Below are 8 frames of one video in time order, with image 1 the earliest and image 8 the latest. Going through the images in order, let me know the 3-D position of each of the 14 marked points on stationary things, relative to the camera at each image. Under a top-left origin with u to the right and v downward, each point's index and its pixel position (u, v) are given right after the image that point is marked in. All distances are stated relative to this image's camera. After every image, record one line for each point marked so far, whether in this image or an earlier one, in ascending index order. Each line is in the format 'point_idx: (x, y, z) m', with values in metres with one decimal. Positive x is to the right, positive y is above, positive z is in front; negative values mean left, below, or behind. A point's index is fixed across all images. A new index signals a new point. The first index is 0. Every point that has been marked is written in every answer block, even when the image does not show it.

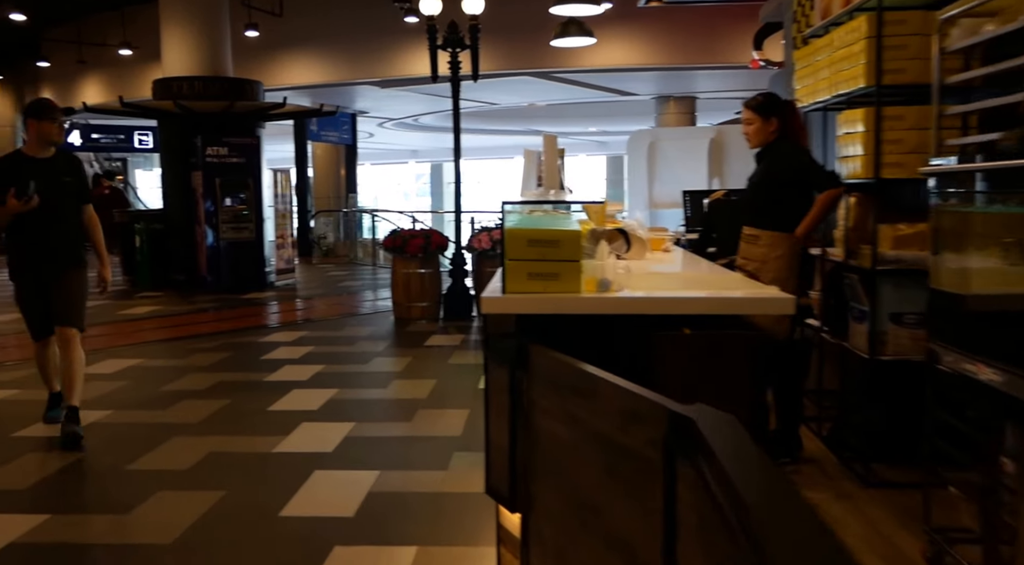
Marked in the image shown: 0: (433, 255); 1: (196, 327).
0: (-0.7, +0.3, +8.1) m
1: (-2.9, -0.4, +8.1) m
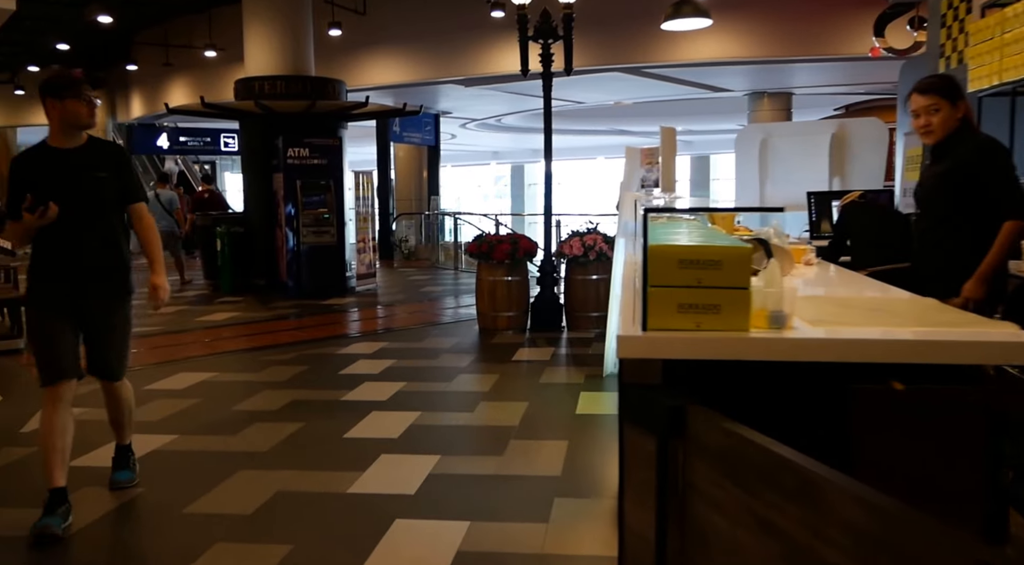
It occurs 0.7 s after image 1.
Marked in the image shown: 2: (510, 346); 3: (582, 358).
0: (+0.1, +0.2, +7.6) m
1: (-2.1, -0.5, +7.7) m
2: (0.0, -0.5, +7.1) m
3: (+0.5, -0.6, +6.6) m
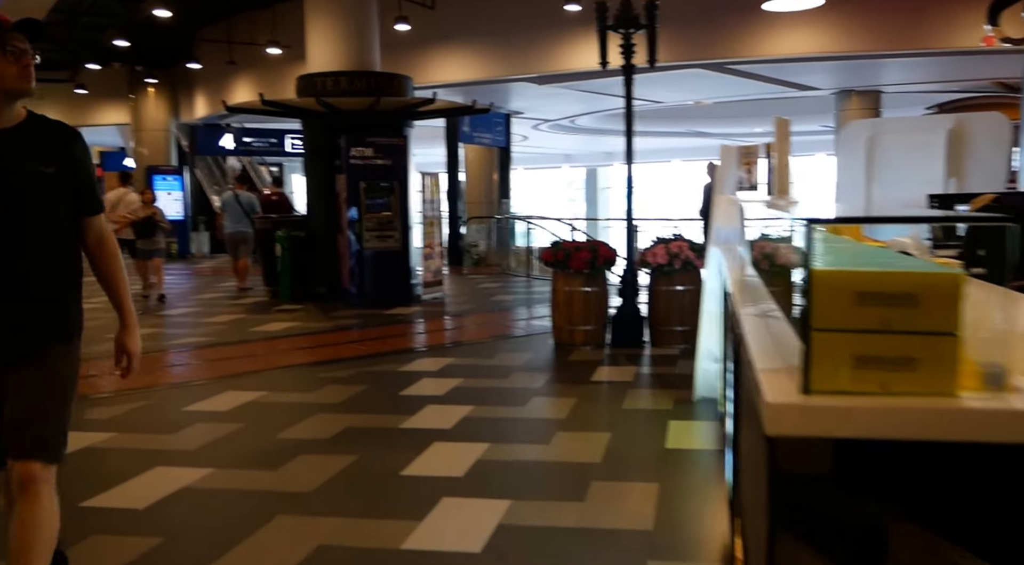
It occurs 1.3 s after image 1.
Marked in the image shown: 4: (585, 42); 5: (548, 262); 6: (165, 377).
0: (+0.7, +0.1, +7.0) m
1: (-1.4, -0.6, +7.3) m
2: (+0.6, -0.6, +6.5) m
3: (+1.1, -0.7, +5.9) m
4: (+1.0, +3.3, +11.9) m
5: (+0.3, +0.2, +7.0) m
6: (-2.5, -0.7, +6.2) m
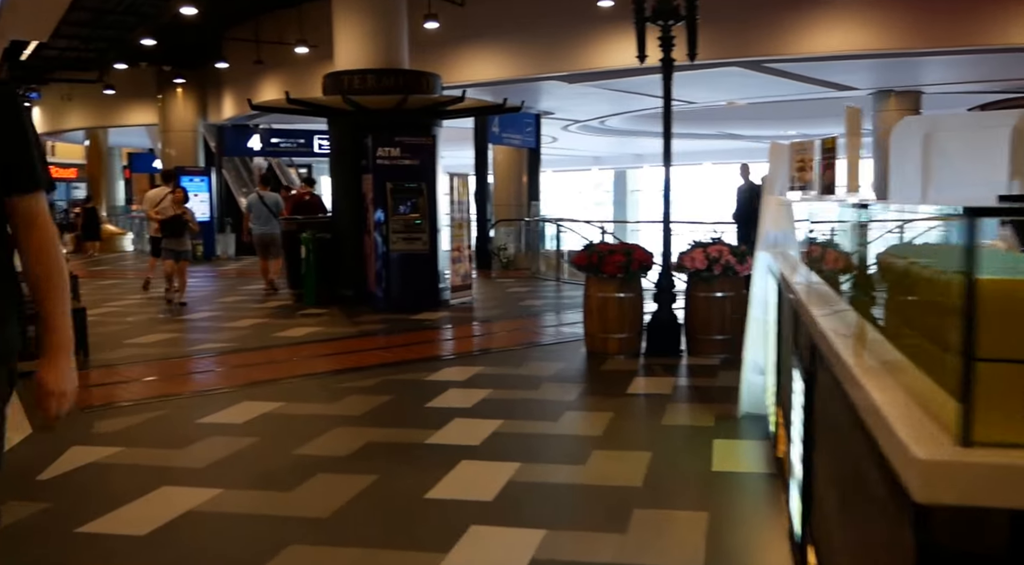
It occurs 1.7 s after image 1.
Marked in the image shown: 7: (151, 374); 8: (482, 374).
0: (+1.0, 0.0, +6.6) m
1: (-1.2, -0.6, +7.0) m
2: (+0.8, -0.7, +6.2) m
3: (+1.3, -0.7, +5.5) m
4: (+1.4, +3.2, +11.5) m
5: (+0.5, +0.1, +6.7) m
6: (-2.3, -0.7, +6.0) m
7: (-2.7, -0.7, +6.4) m
8: (-0.2, -0.6, +6.2) m
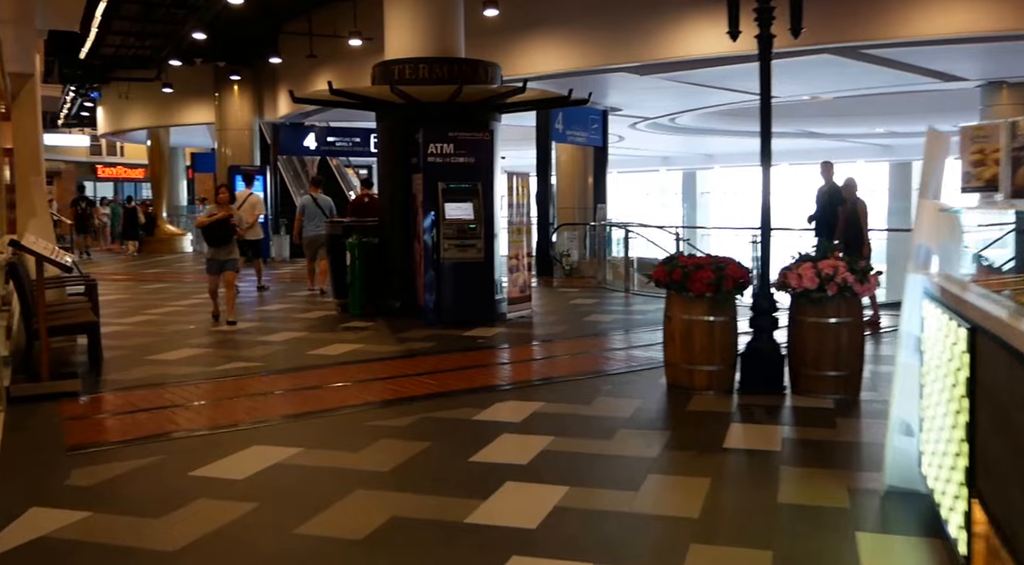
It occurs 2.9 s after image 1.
0: (+1.4, -0.1, +5.5) m
1: (-0.7, -0.7, +6.1) m
2: (+1.2, -0.8, +5.1) m
3: (+1.6, -0.8, +4.4) m
4: (+2.2, +3.1, +10.4) m
5: (+1.0, 0.0, +5.6) m
6: (-1.9, -0.8, +5.1) m
7: (-2.3, -0.8, +5.5) m
8: (+0.2, -0.8, +5.1) m
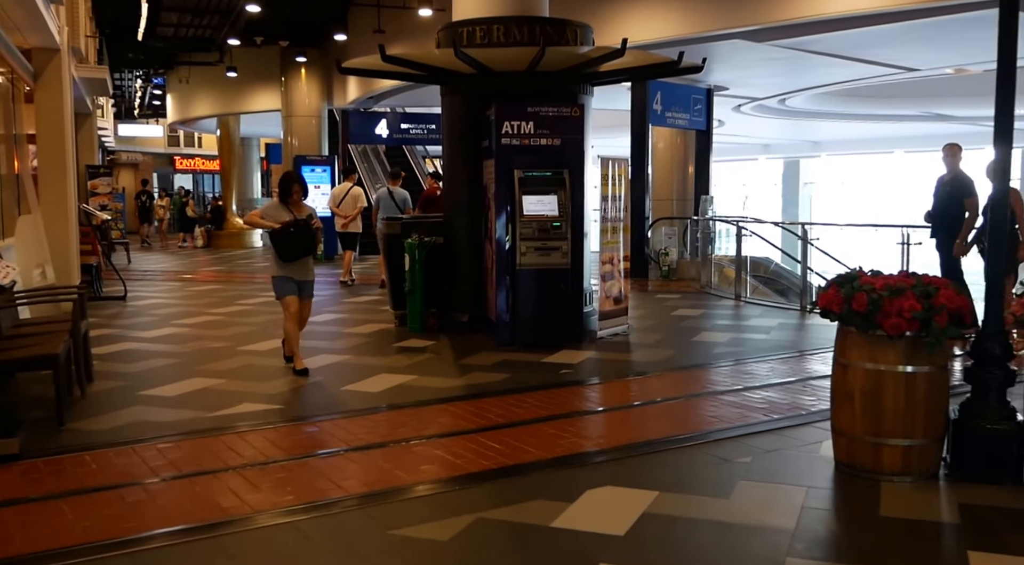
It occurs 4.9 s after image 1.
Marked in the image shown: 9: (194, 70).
0: (+1.8, -0.2, +3.7) m
1: (-0.3, -0.8, +4.4) m
2: (+1.5, -0.9, +3.3) m
3: (+1.9, -1.0, +2.6) m
4: (+3.2, +3.0, +8.4) m
5: (+1.4, -0.1, +3.8) m
6: (-1.5, -0.9, +3.6) m
7: (-1.8, -0.9, +4.0) m
8: (+0.6, -0.9, +3.4) m
9: (-6.5, +4.3, +17.7) m
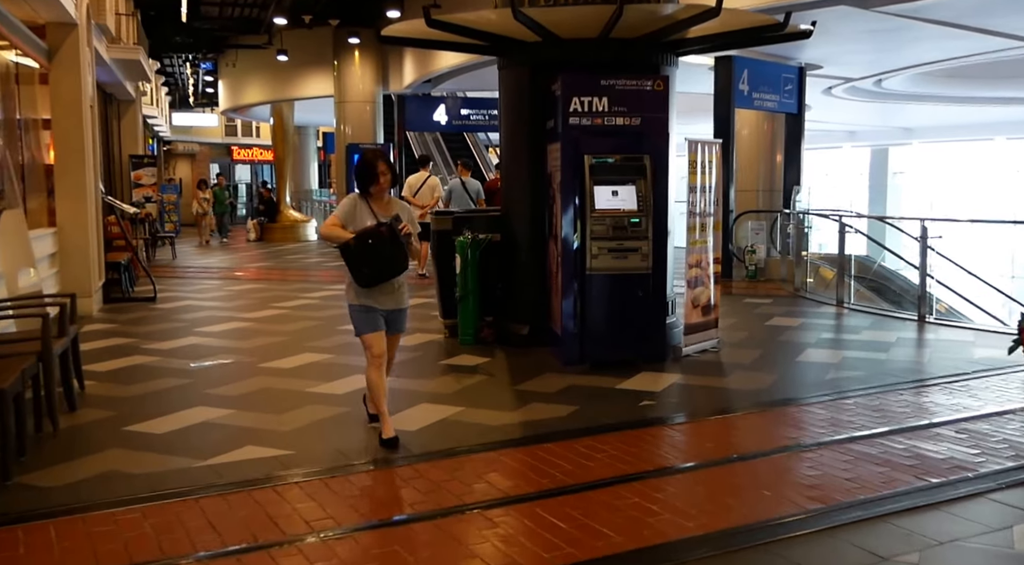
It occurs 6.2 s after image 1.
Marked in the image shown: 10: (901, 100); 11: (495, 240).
0: (+2.0, -0.3, +2.4) m
1: (0.0, -0.9, +3.3) m
2: (+1.7, -1.0, +2.0) m
3: (+2.0, -1.1, +1.3) m
4: (+3.7, +2.9, +7.0) m
5: (+1.6, -0.2, +2.6) m
6: (-1.3, -1.0, +2.6) m
7: (-1.6, -0.9, +3.1) m
8: (+0.8, -1.0, +2.3) m
9: (-5.3, +4.4, +16.9) m
10: (+8.1, +3.8, +18.0) m
11: (-0.1, +0.3, +6.9) m
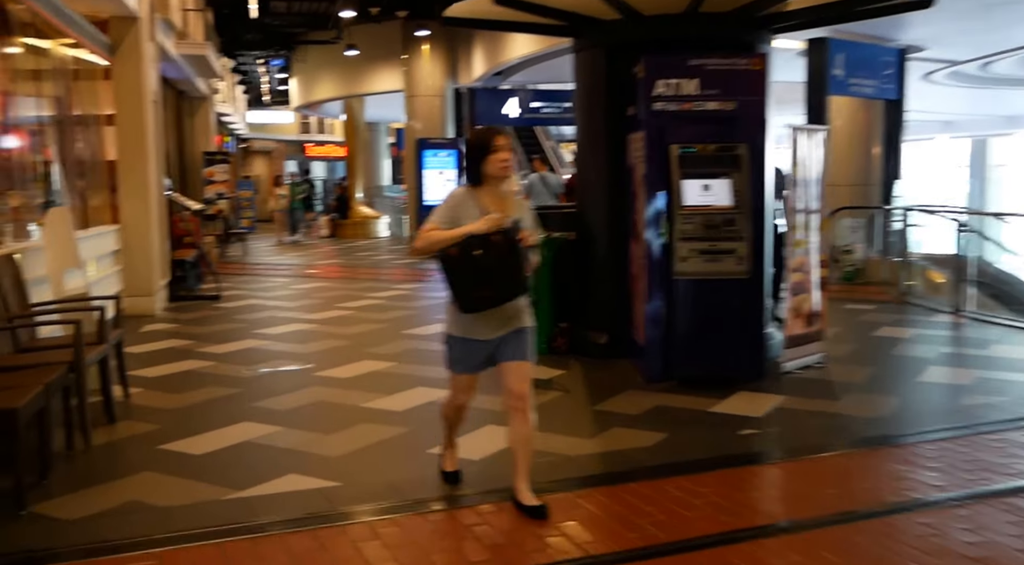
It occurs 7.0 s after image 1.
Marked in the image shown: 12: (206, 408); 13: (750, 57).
0: (+2.2, -0.4, +1.6) m
1: (+0.3, -0.9, +2.7) m
2: (+1.9, -1.1, +1.3) m
3: (+2.1, -1.2, +0.5) m
4: (+4.3, +2.9, +6.0) m
5: (+1.8, -0.3, +1.8) m
6: (-1.1, -1.0, +2.1) m
7: (-1.4, -1.0, +2.6) m
8: (+0.9, -1.0, +1.6) m
9: (-3.8, +4.5, +16.7) m
10: (+9.6, +3.8, +16.6) m
11: (+0.4, +0.3, +6.3) m
12: (-1.8, -0.7, +5.0) m
13: (+1.4, +1.3, +5.1) m
